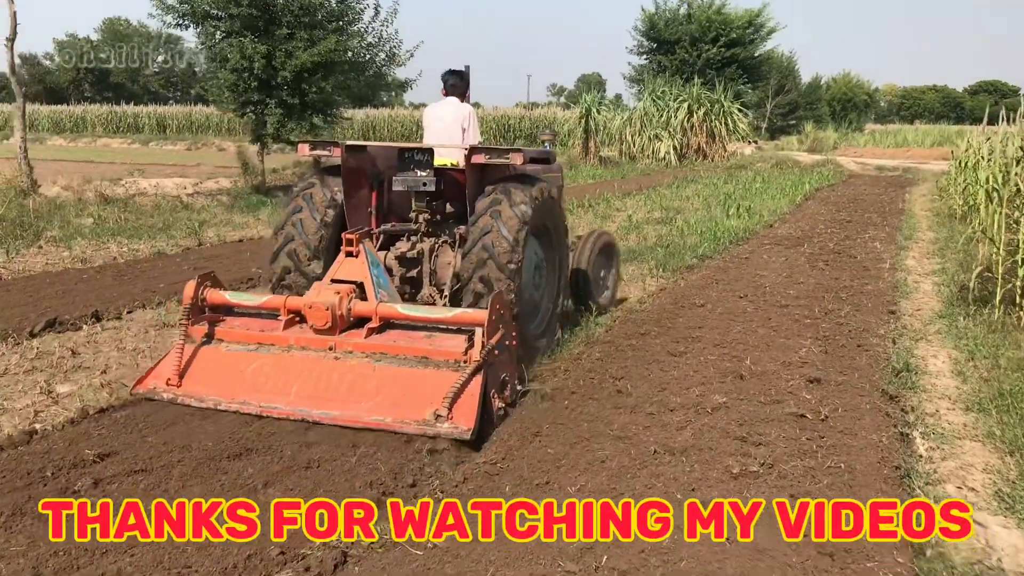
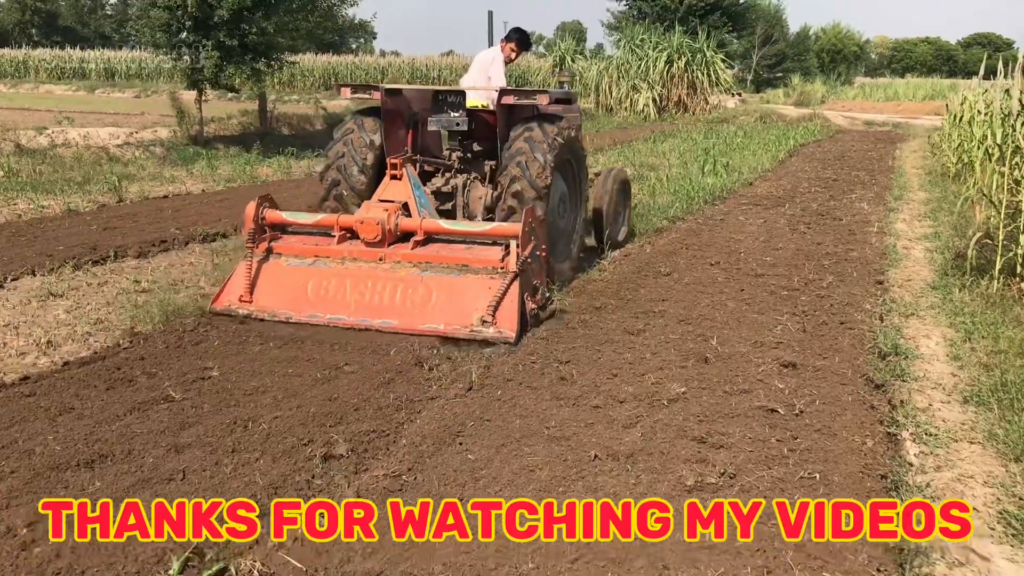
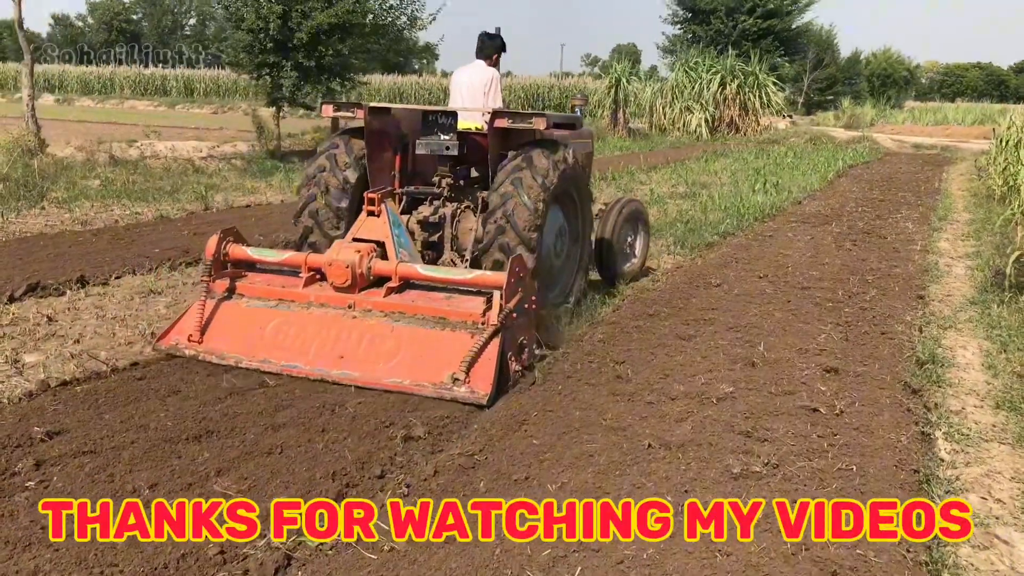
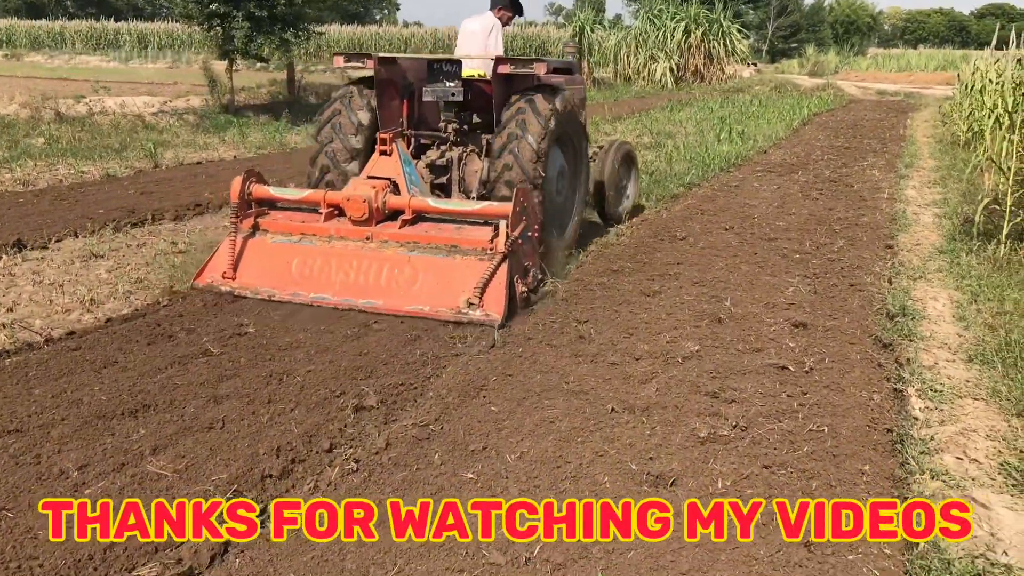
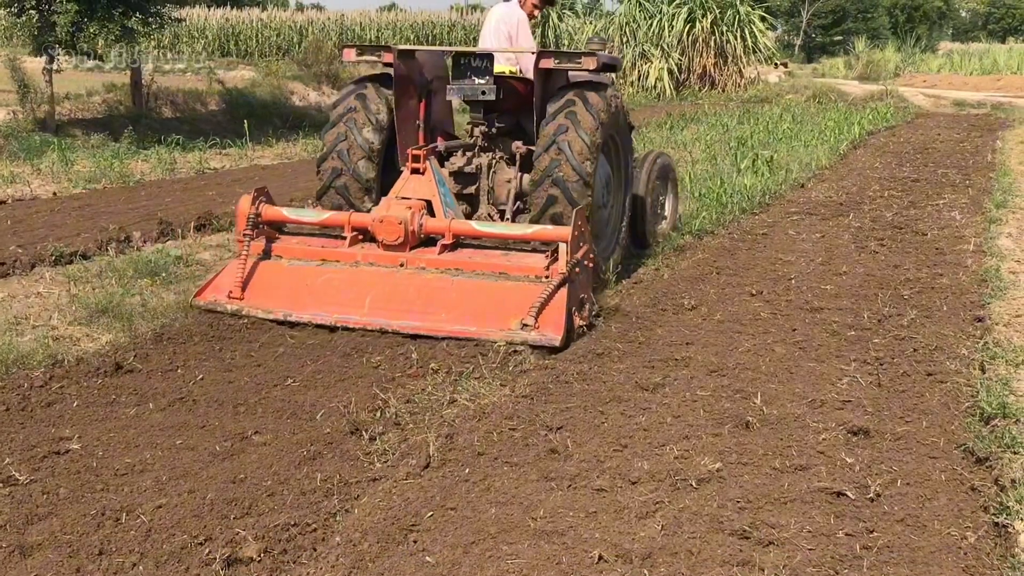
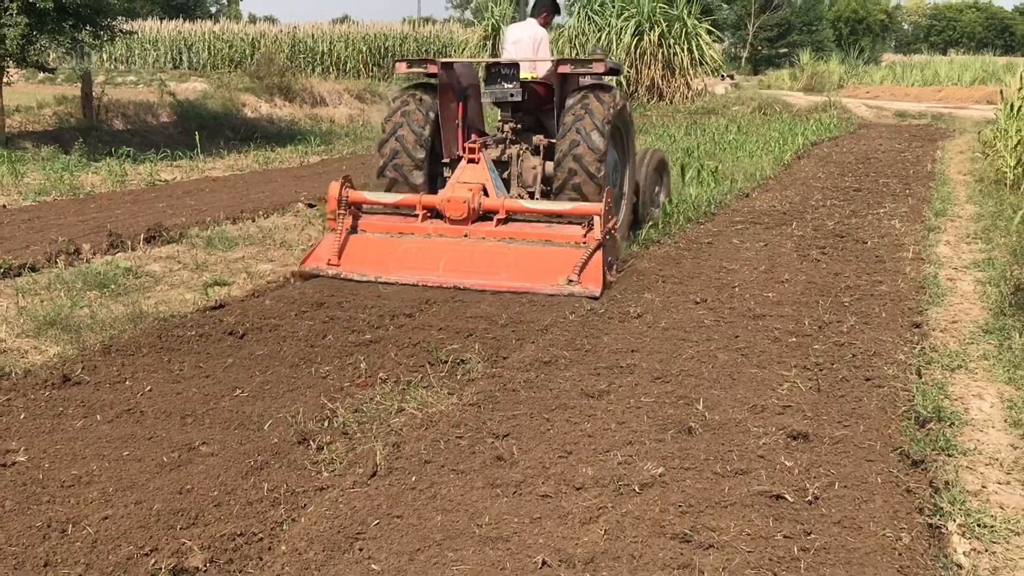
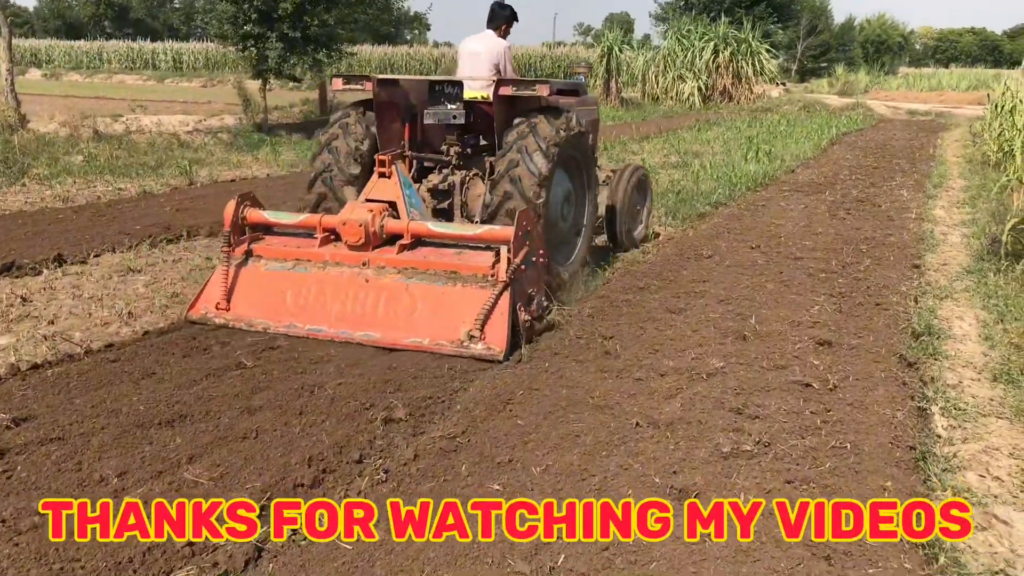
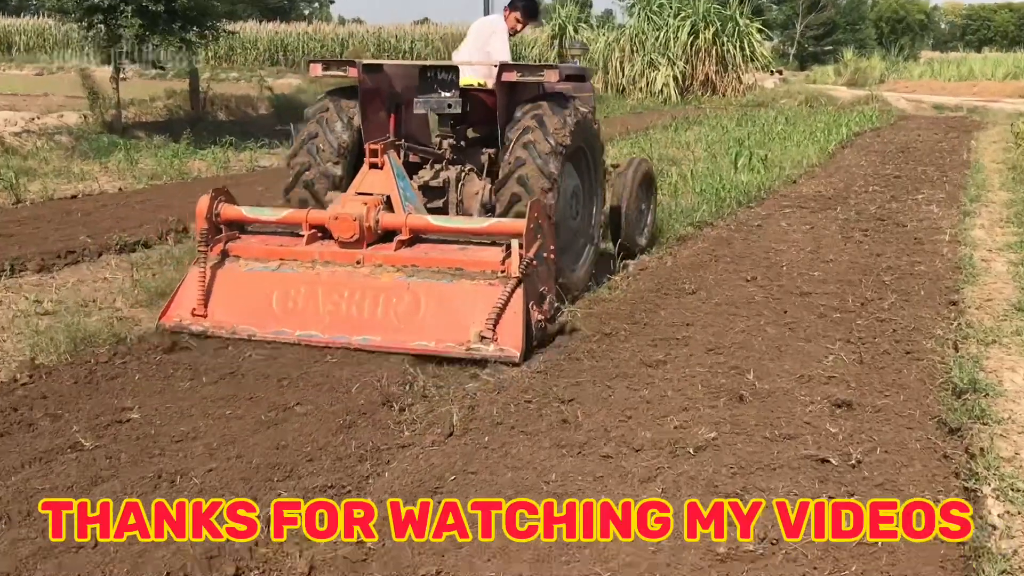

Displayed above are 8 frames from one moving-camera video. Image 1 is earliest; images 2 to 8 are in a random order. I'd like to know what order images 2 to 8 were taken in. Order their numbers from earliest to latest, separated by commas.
3, 7, 4, 2, 8, 5, 6
